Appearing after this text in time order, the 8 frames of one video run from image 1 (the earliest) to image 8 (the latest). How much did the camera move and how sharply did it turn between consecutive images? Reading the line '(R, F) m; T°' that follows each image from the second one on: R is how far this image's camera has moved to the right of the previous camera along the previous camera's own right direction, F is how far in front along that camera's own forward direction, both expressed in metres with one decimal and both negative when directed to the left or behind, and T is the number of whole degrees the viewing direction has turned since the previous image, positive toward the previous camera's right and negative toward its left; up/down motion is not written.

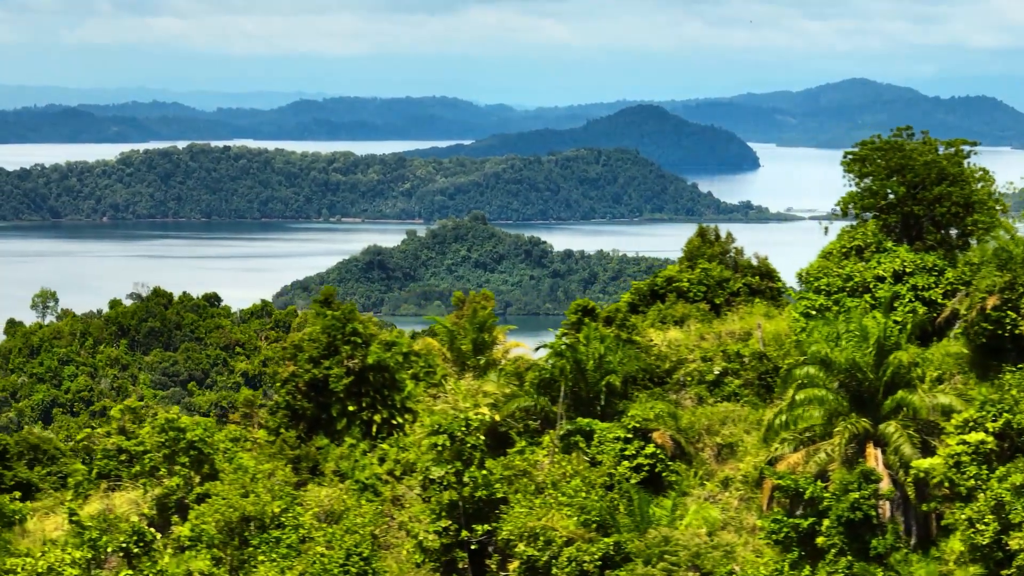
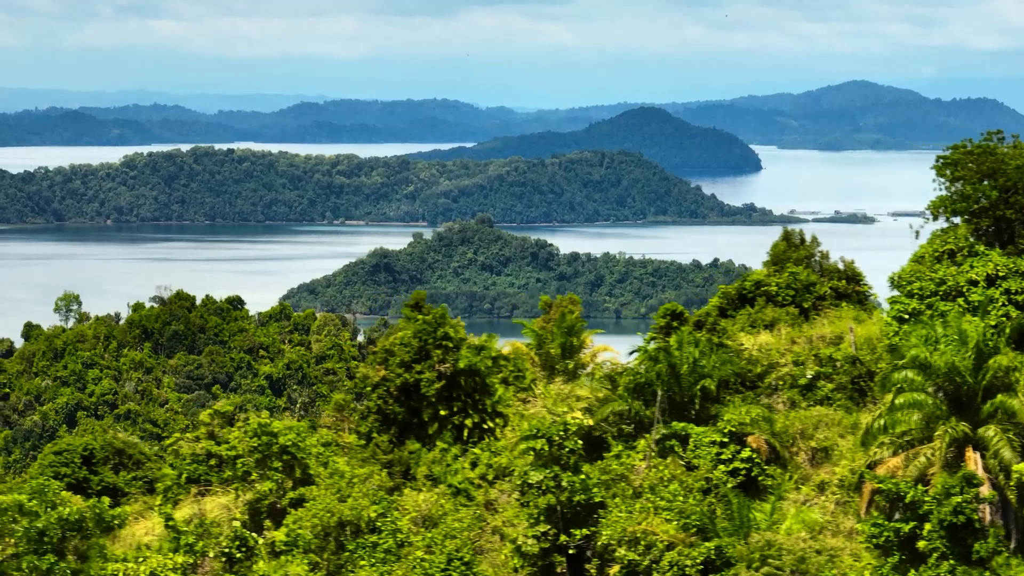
(-1.0, 0.0) m; 0°
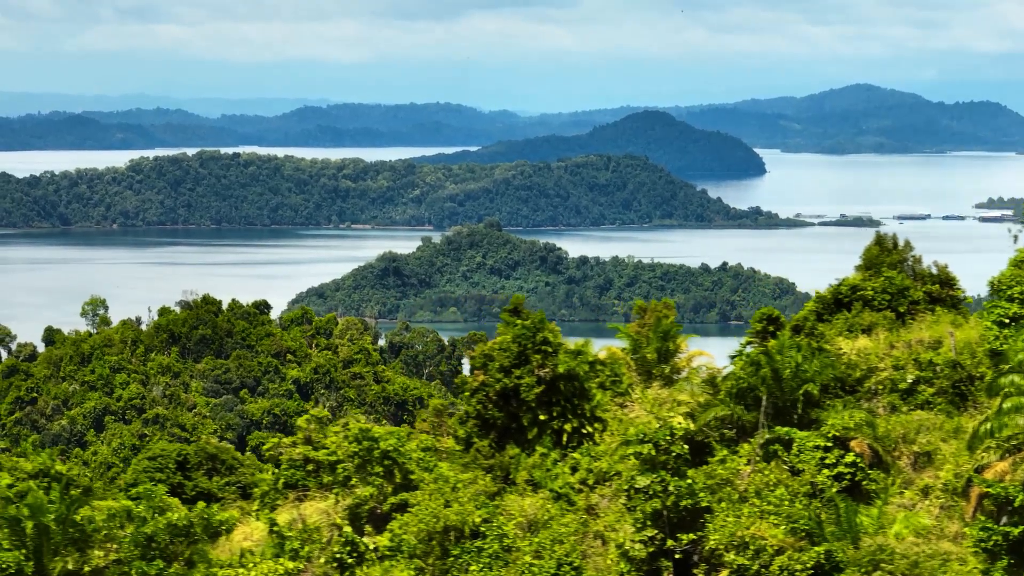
(-1.0, 0.0) m; 0°
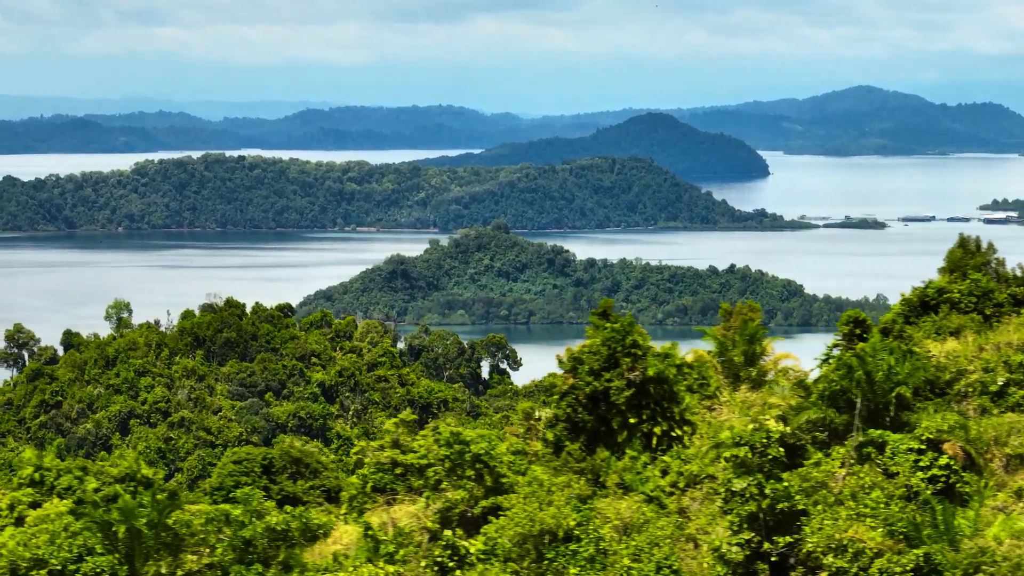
(-0.9, 0.0) m; 0°
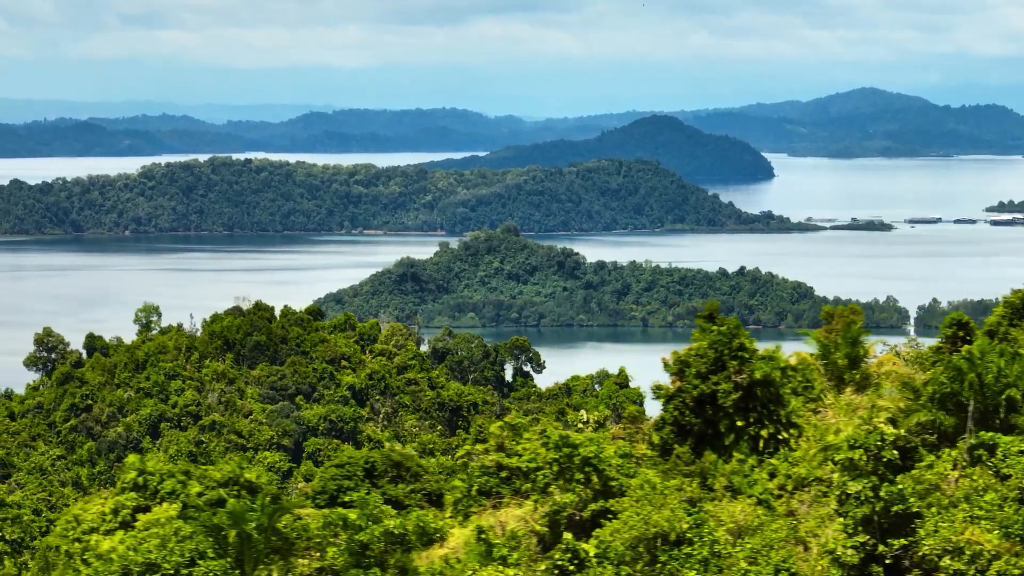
(-1.1, 0.0) m; 0°
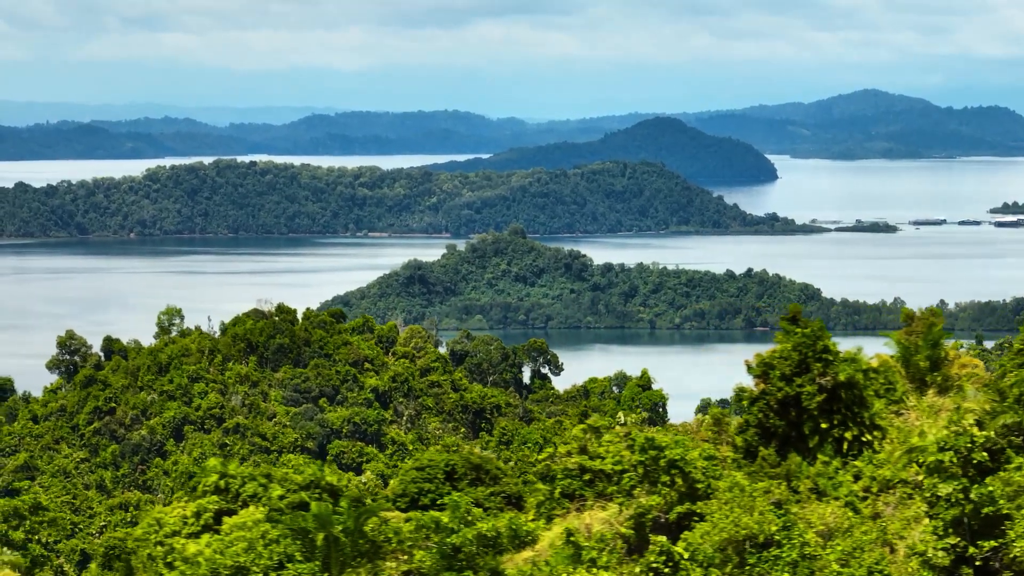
(-0.9, 0.0) m; 0°
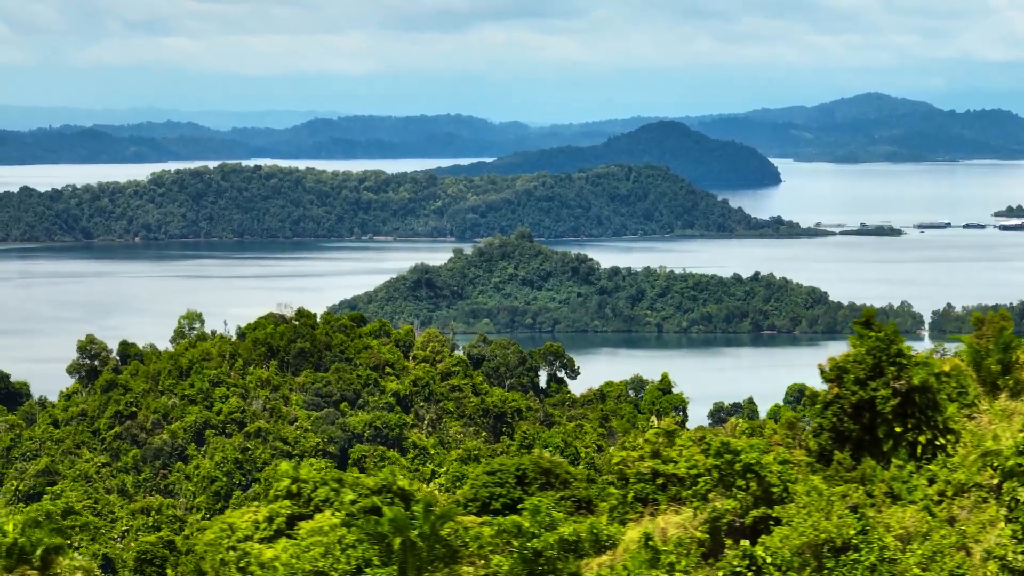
(-0.8, 0.0) m; 0°
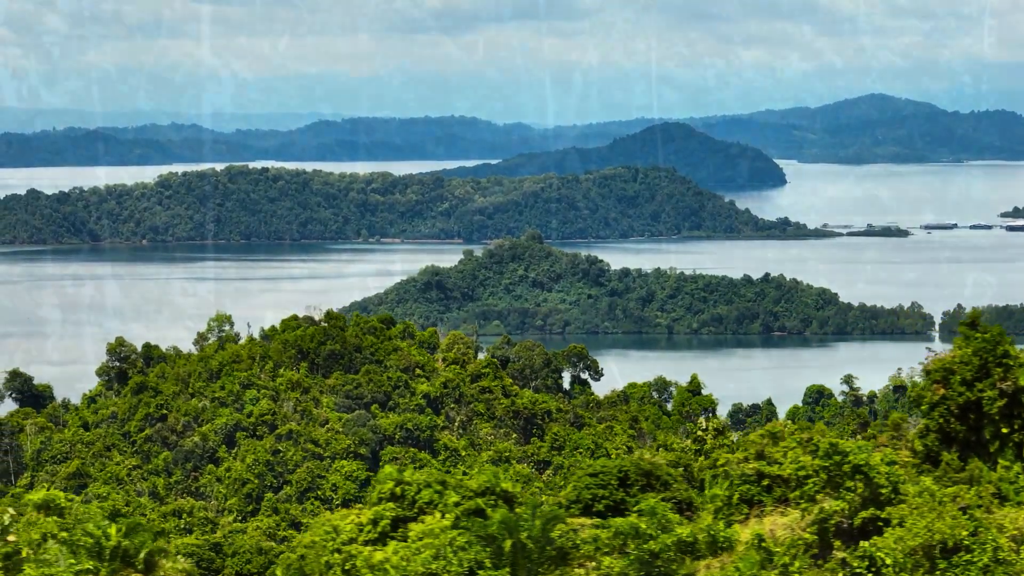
(-1.1, 0.0) m; 0°
